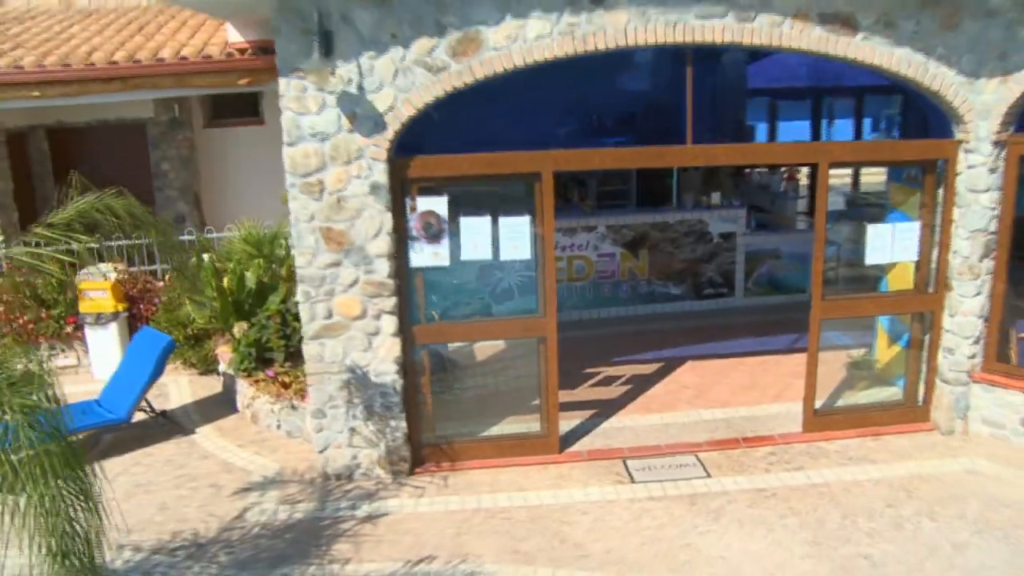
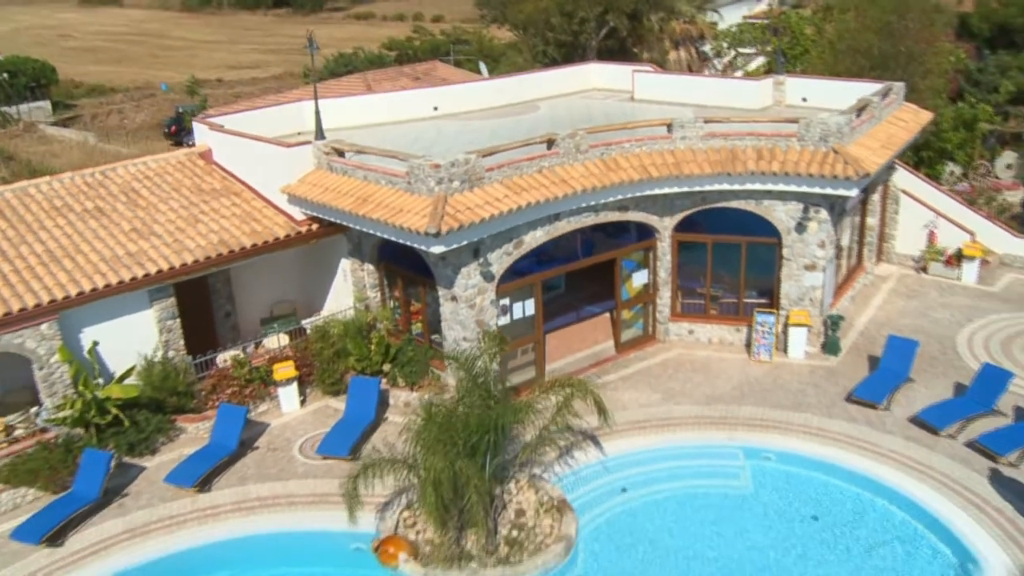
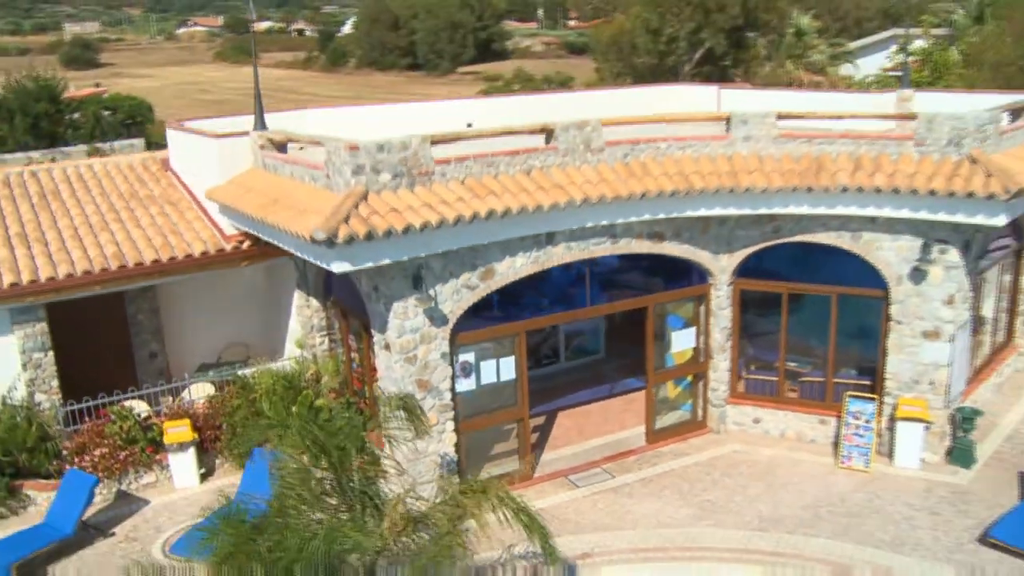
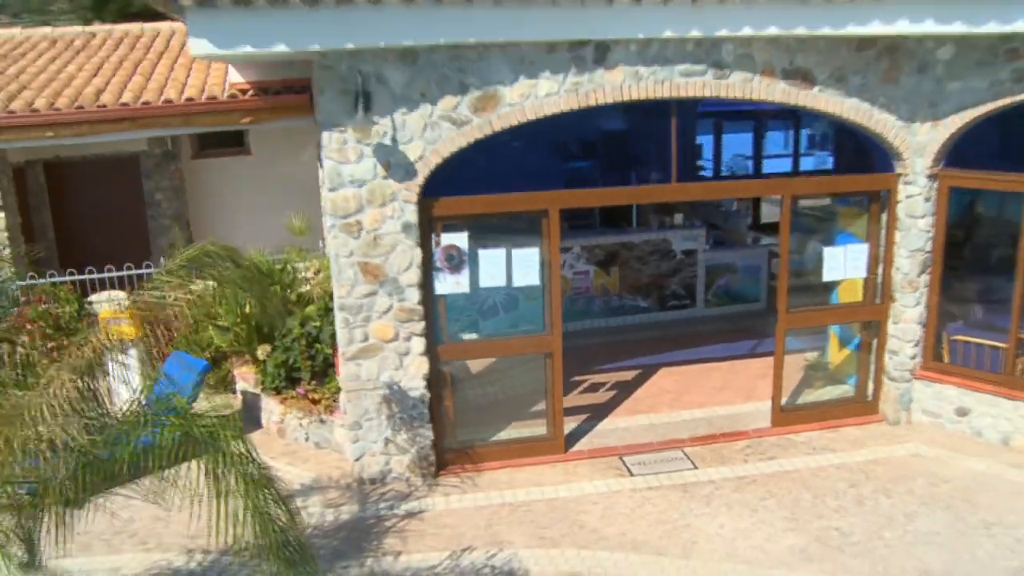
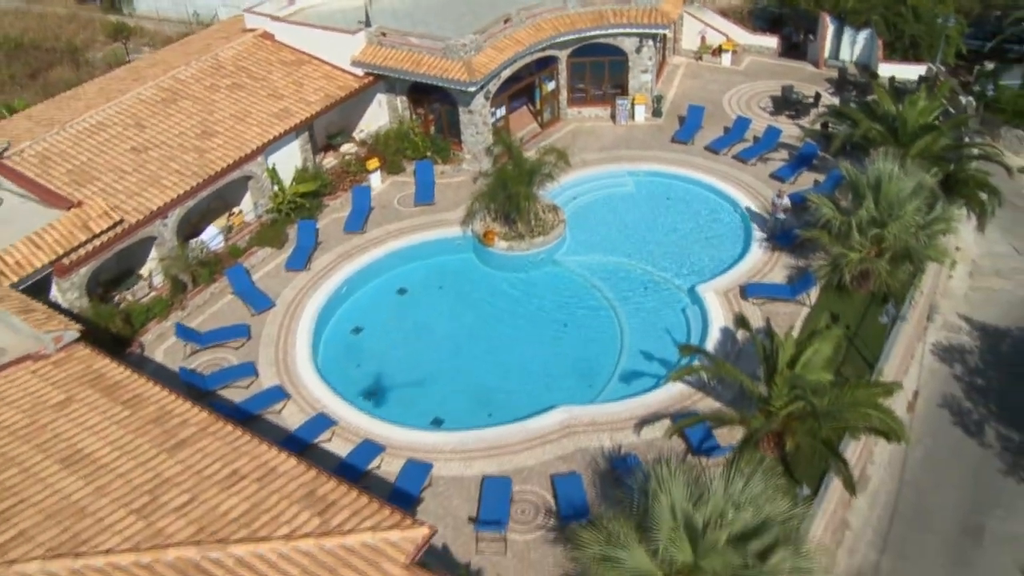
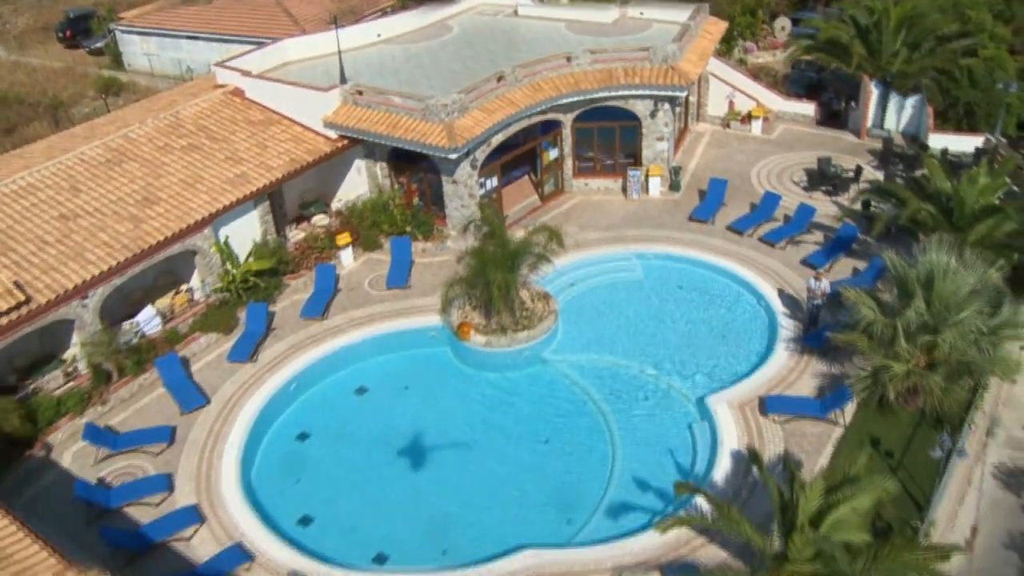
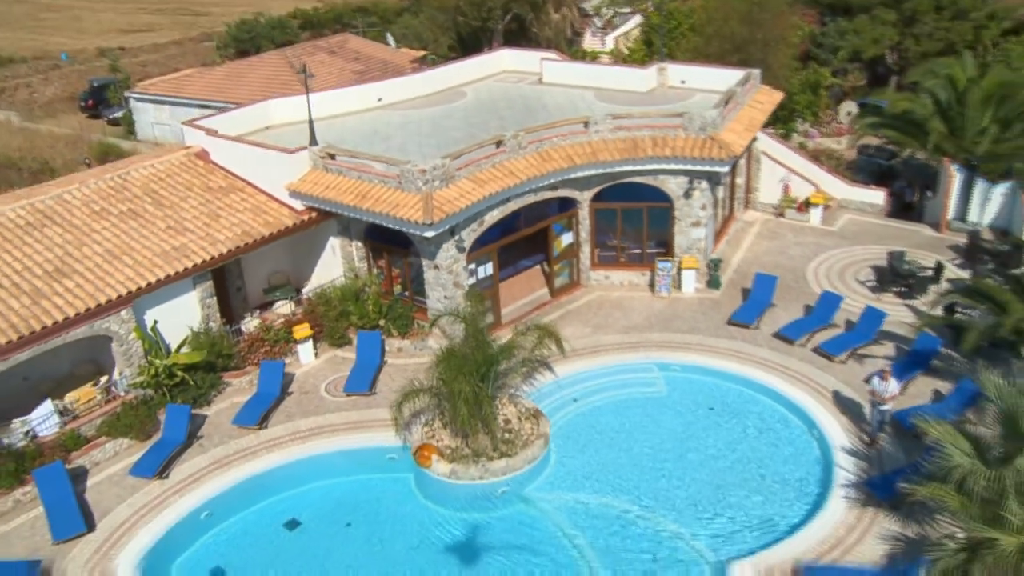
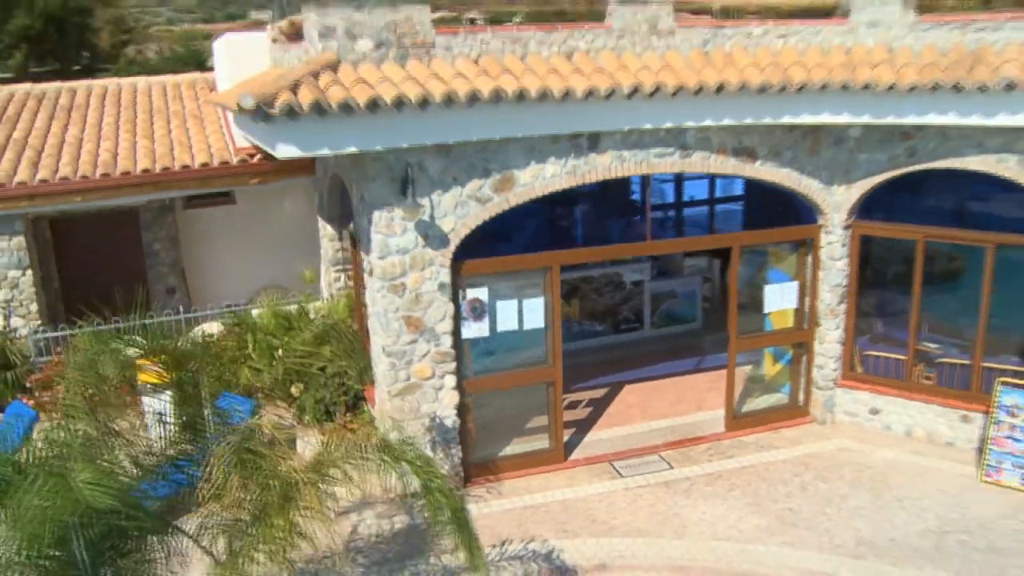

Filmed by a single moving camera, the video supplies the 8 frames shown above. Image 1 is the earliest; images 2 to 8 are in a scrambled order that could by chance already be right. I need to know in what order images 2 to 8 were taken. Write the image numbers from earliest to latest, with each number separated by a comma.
4, 8, 3, 2, 7, 6, 5
